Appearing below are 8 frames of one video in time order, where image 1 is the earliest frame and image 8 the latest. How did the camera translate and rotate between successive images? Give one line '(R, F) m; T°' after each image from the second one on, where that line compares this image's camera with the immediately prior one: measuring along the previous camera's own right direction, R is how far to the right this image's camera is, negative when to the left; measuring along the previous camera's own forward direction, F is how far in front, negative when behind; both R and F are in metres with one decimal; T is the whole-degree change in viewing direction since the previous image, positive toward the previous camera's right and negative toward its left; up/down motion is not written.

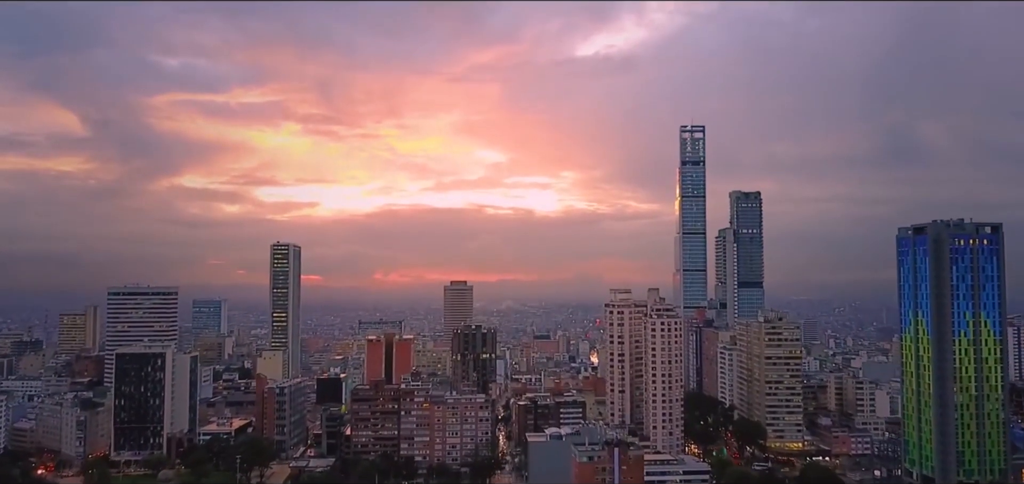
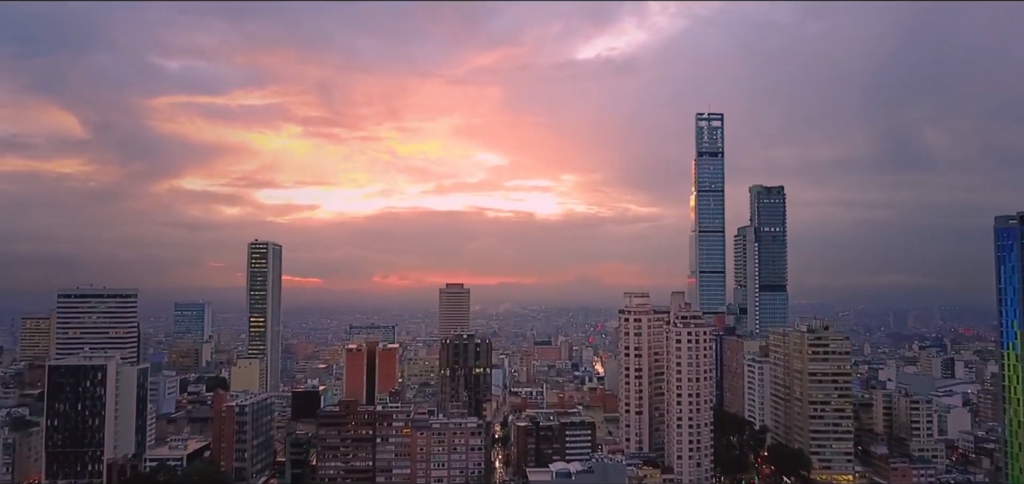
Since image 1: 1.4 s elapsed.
(0.0, +1.8) m; 0°
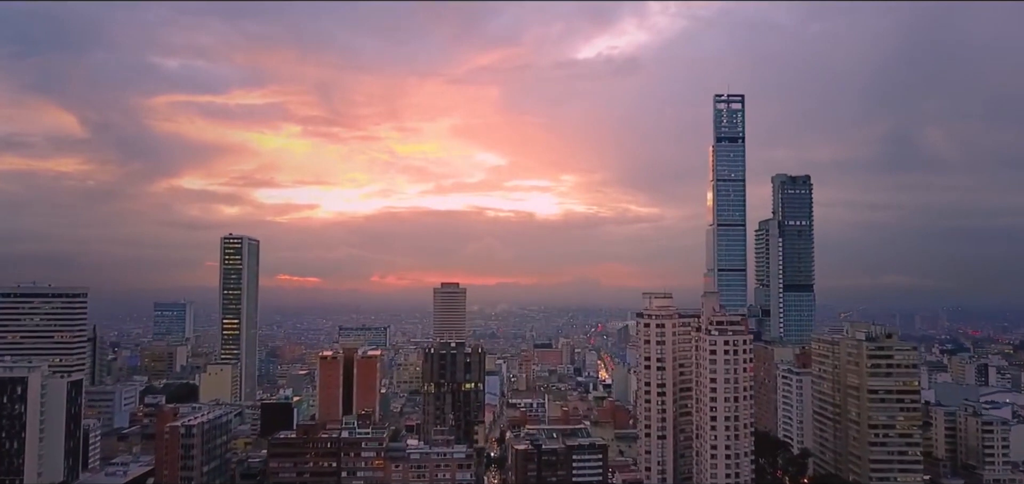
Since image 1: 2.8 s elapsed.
(0.0, +1.8) m; 0°
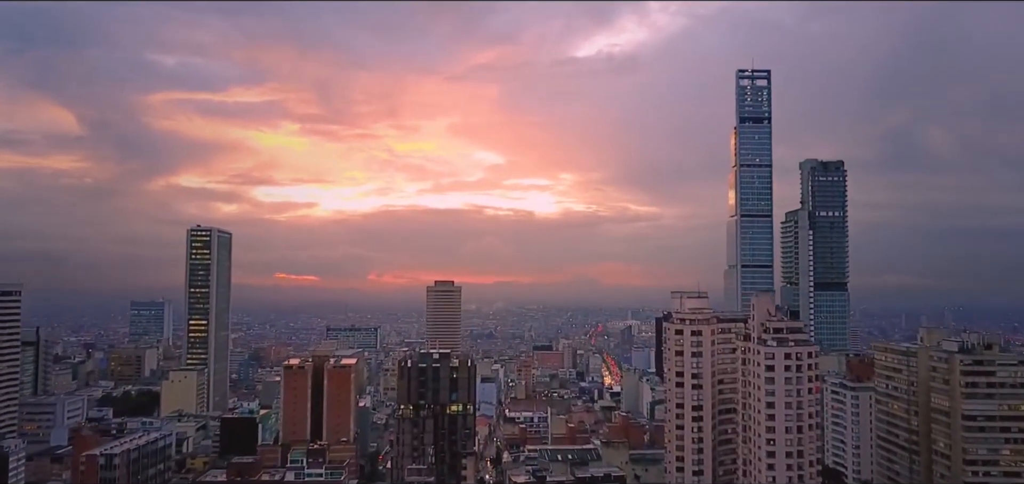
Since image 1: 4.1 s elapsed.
(0.0, +1.8) m; 0°
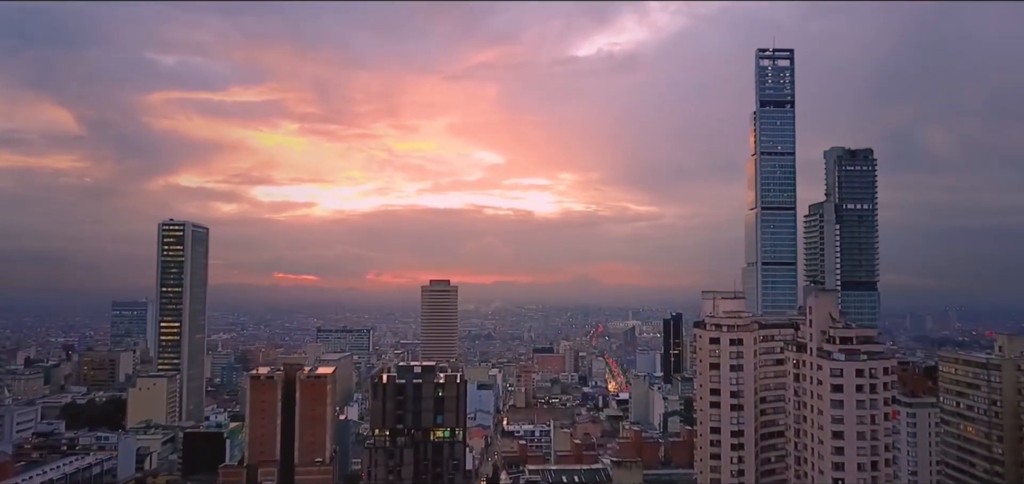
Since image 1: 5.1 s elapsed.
(0.0, +1.3) m; 0°
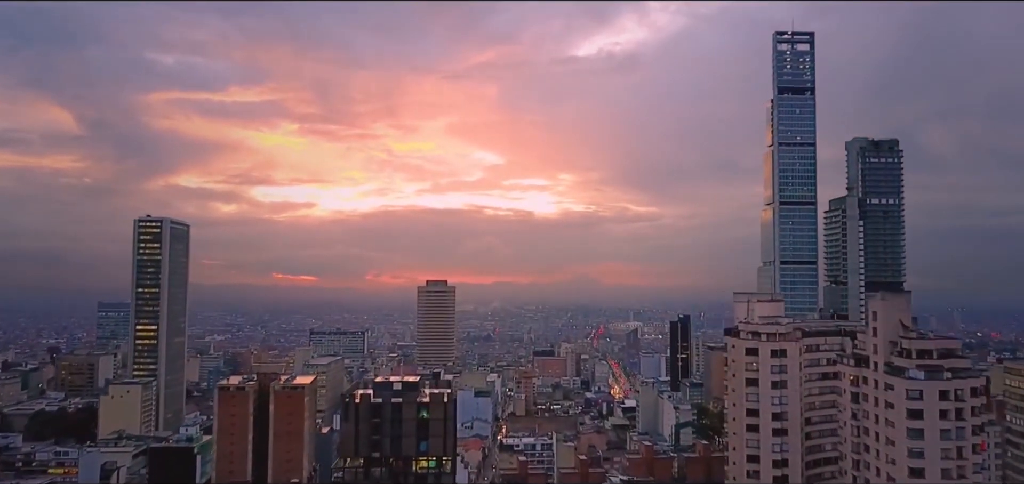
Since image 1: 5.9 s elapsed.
(0.0, +0.9) m; 0°
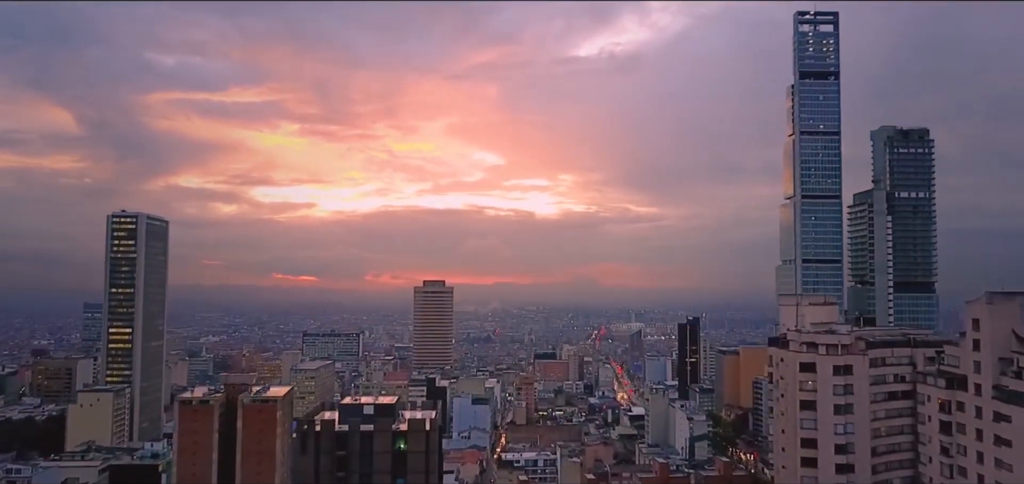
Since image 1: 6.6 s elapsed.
(0.0, +0.9) m; 0°
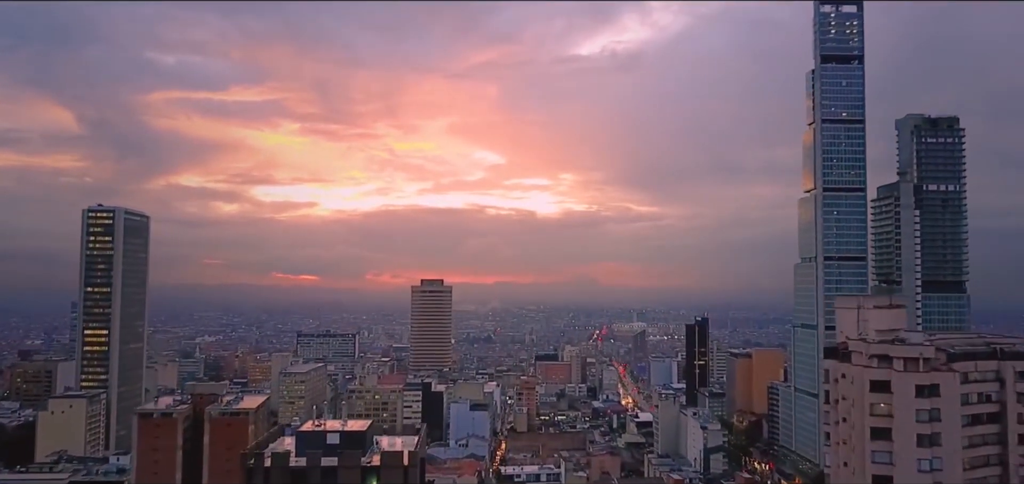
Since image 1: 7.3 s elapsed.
(0.0, +0.8) m; 0°
